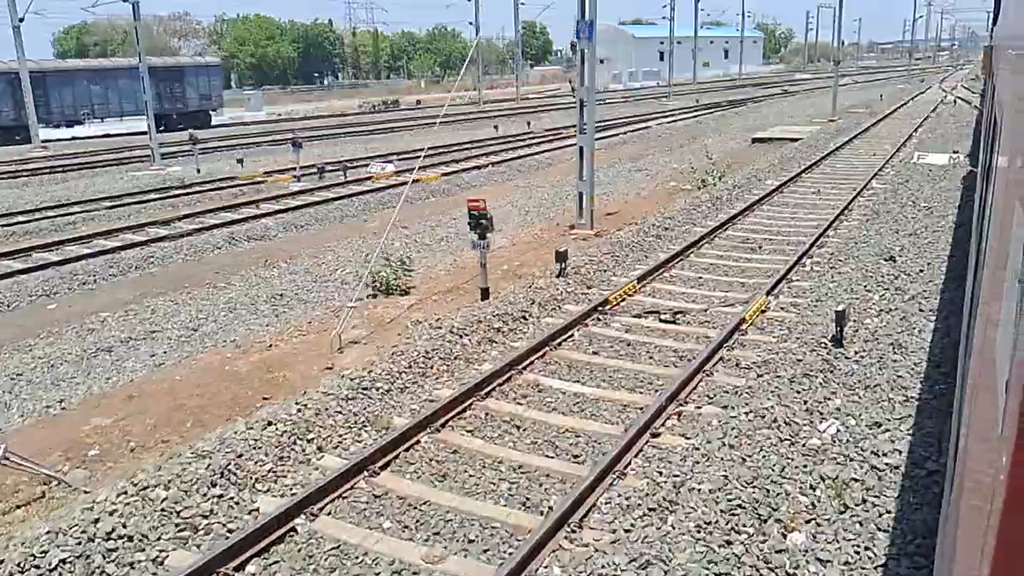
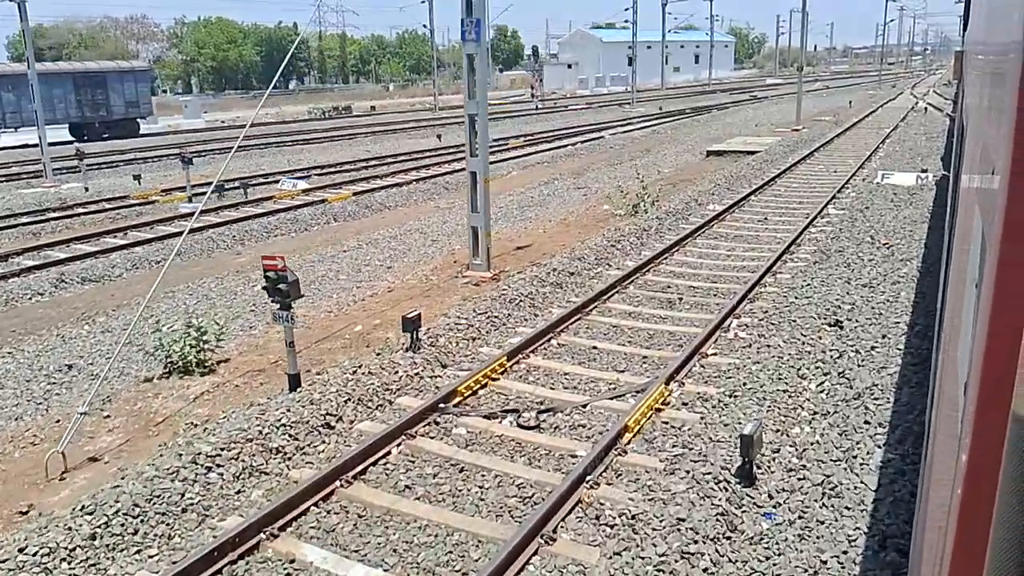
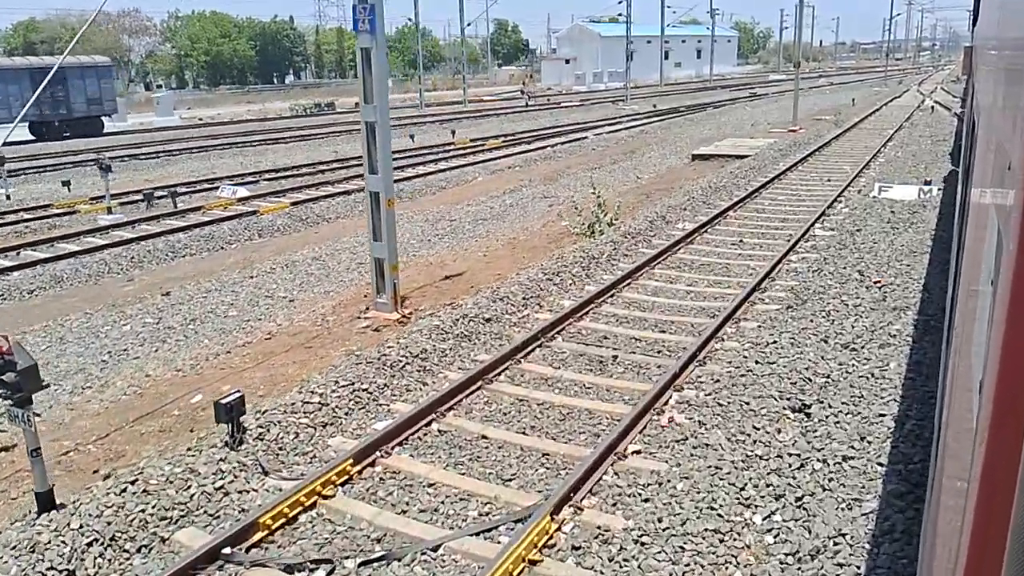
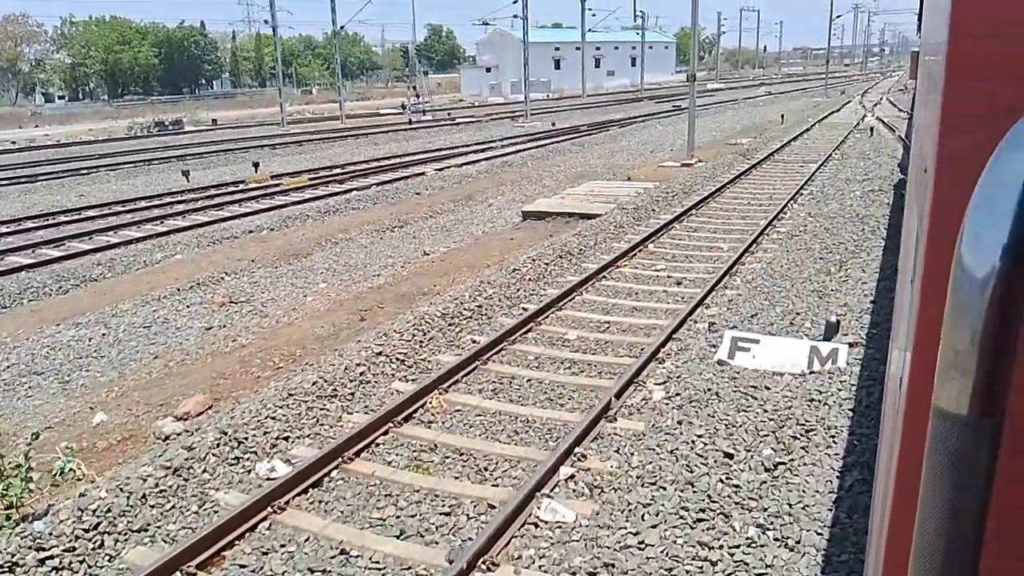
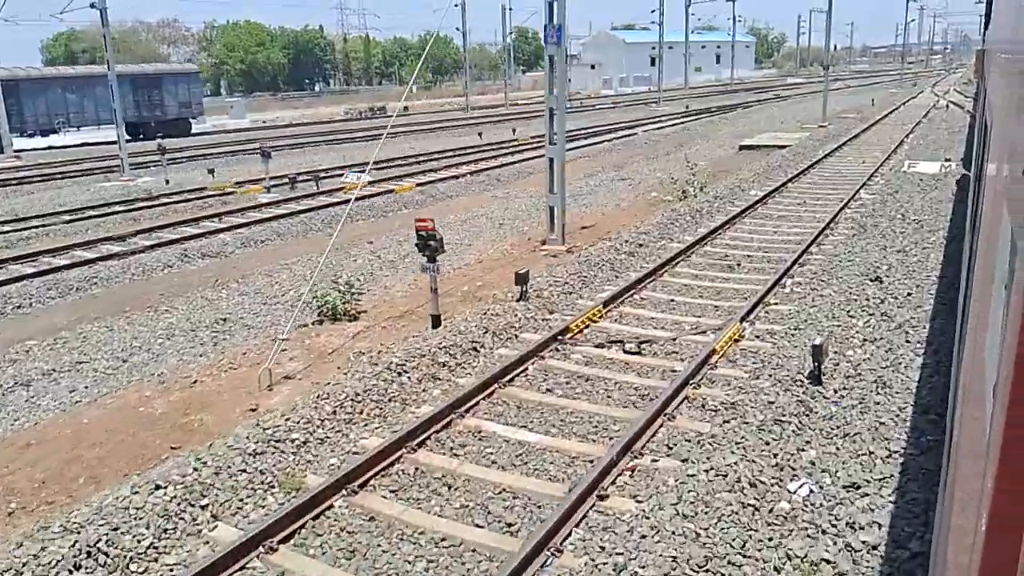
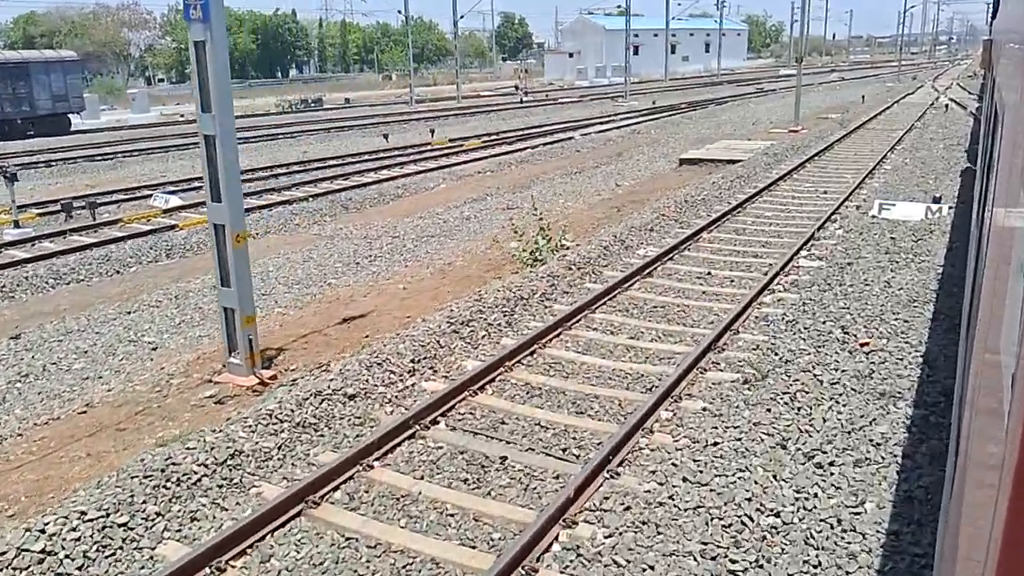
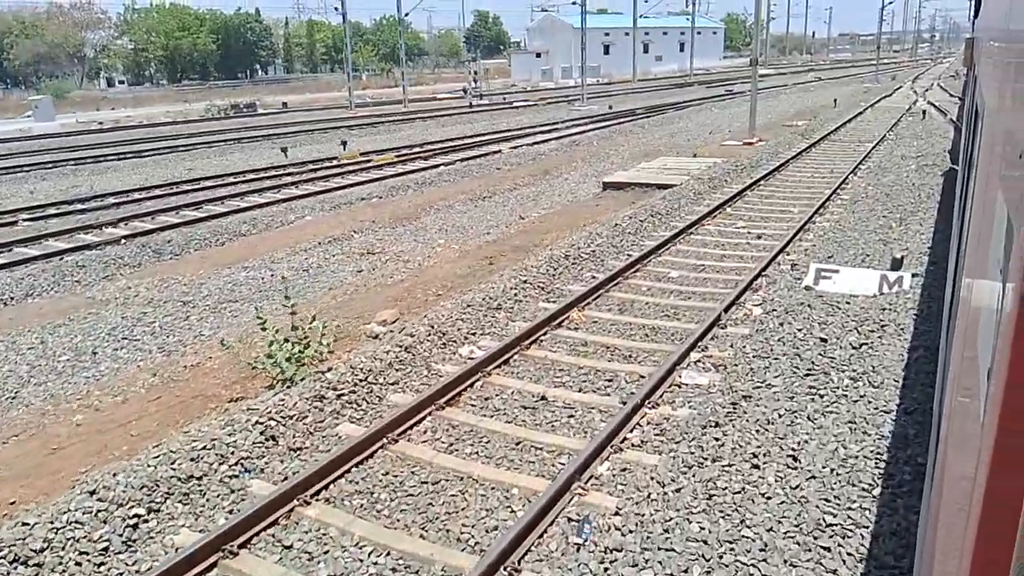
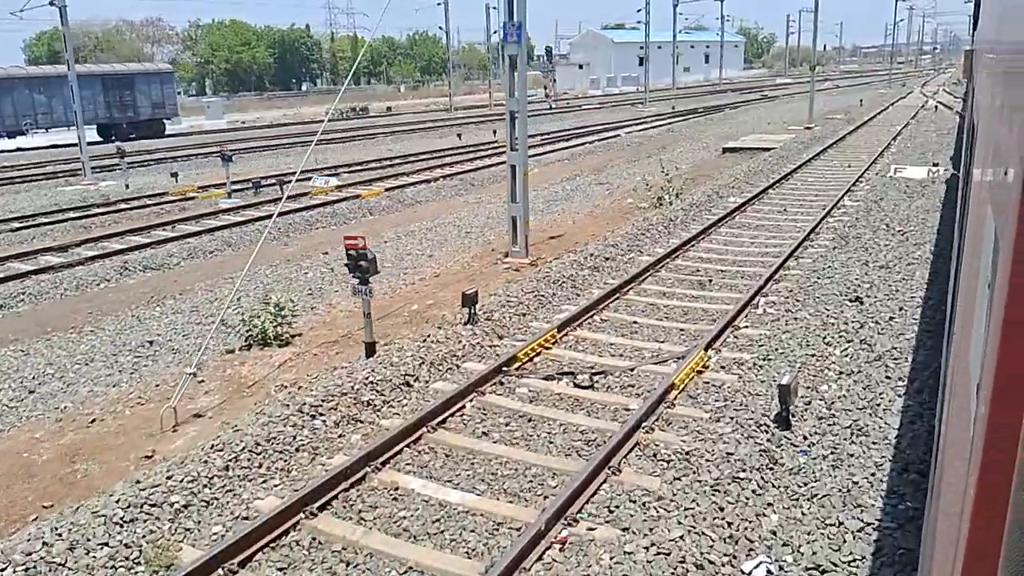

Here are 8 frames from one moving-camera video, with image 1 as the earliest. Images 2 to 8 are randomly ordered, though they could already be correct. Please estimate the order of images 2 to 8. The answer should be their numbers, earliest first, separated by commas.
5, 8, 2, 3, 6, 7, 4
